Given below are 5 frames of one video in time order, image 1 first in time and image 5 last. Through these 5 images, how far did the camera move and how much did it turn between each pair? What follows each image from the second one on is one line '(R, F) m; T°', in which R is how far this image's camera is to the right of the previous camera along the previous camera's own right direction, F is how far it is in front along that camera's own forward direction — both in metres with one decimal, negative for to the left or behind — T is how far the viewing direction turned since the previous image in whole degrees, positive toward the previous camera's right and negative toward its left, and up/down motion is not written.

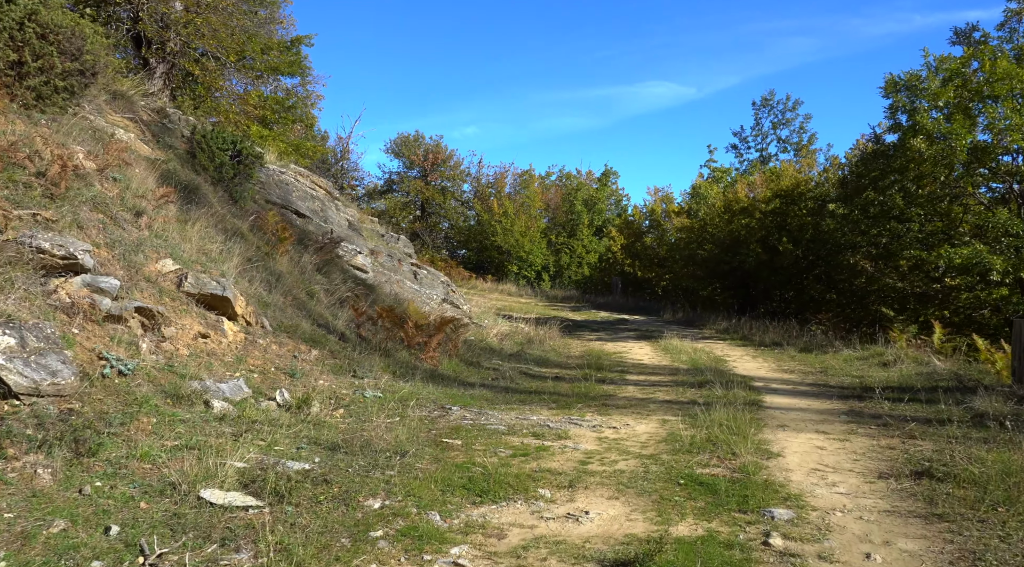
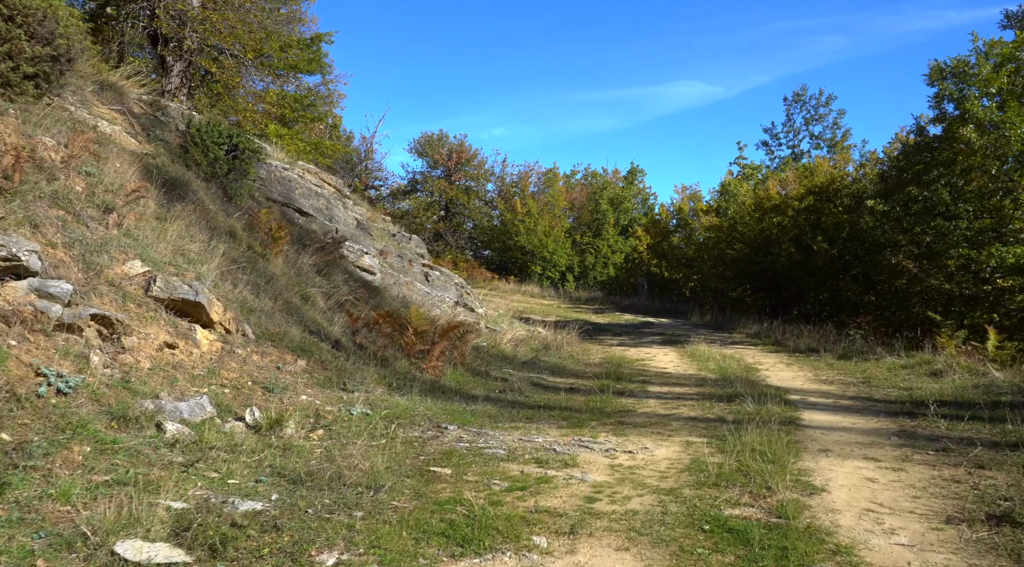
(+0.2, +1.1) m; -2°
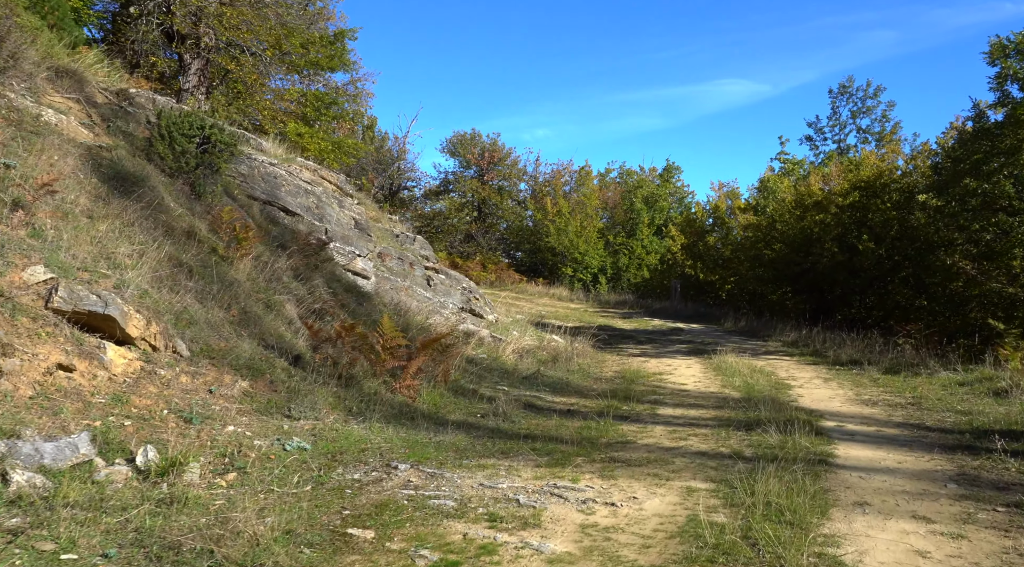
(+0.6, +1.5) m; -3°
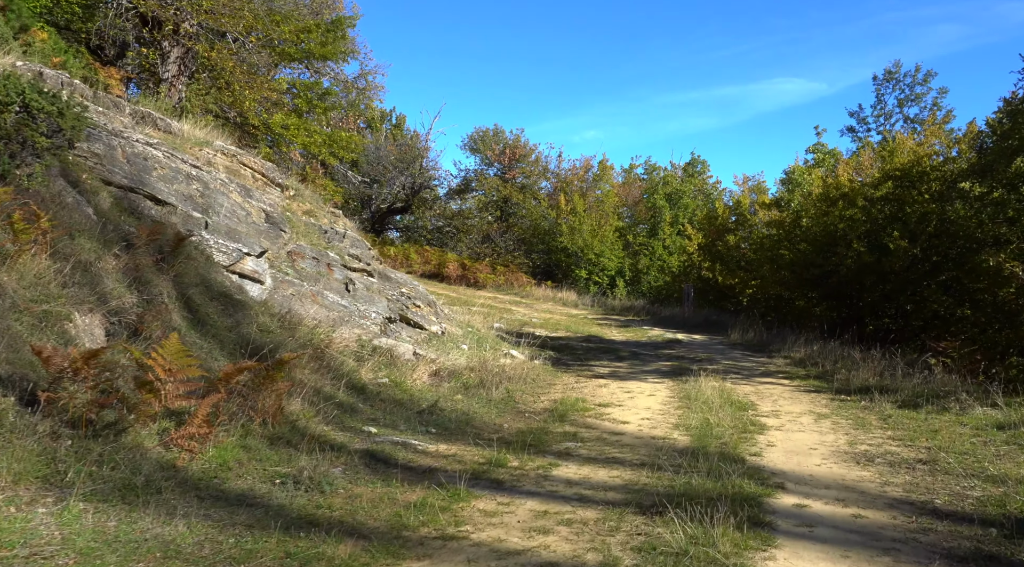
(+1.6, +2.9) m; -3°
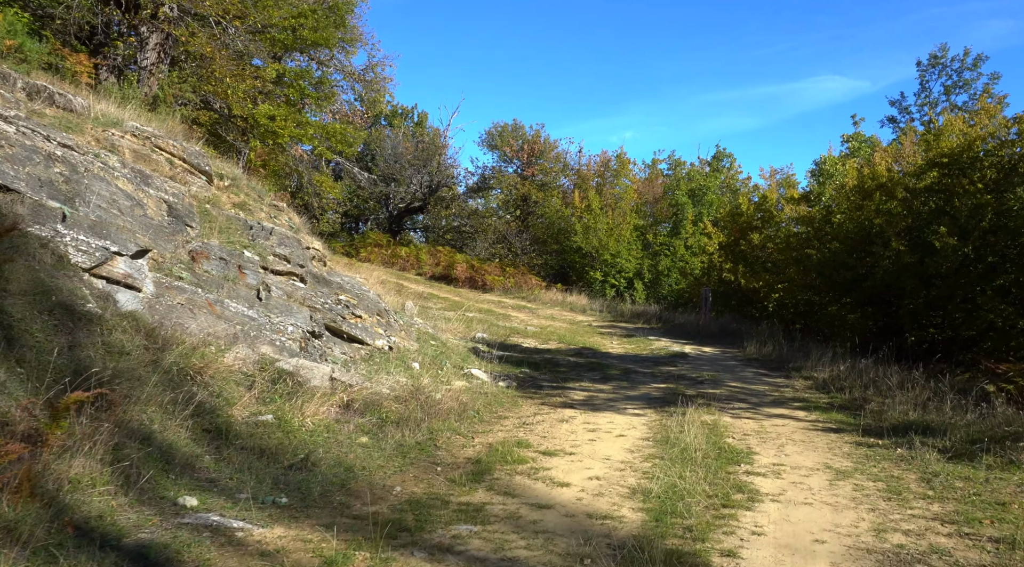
(+1.0, +2.6) m; -2°
